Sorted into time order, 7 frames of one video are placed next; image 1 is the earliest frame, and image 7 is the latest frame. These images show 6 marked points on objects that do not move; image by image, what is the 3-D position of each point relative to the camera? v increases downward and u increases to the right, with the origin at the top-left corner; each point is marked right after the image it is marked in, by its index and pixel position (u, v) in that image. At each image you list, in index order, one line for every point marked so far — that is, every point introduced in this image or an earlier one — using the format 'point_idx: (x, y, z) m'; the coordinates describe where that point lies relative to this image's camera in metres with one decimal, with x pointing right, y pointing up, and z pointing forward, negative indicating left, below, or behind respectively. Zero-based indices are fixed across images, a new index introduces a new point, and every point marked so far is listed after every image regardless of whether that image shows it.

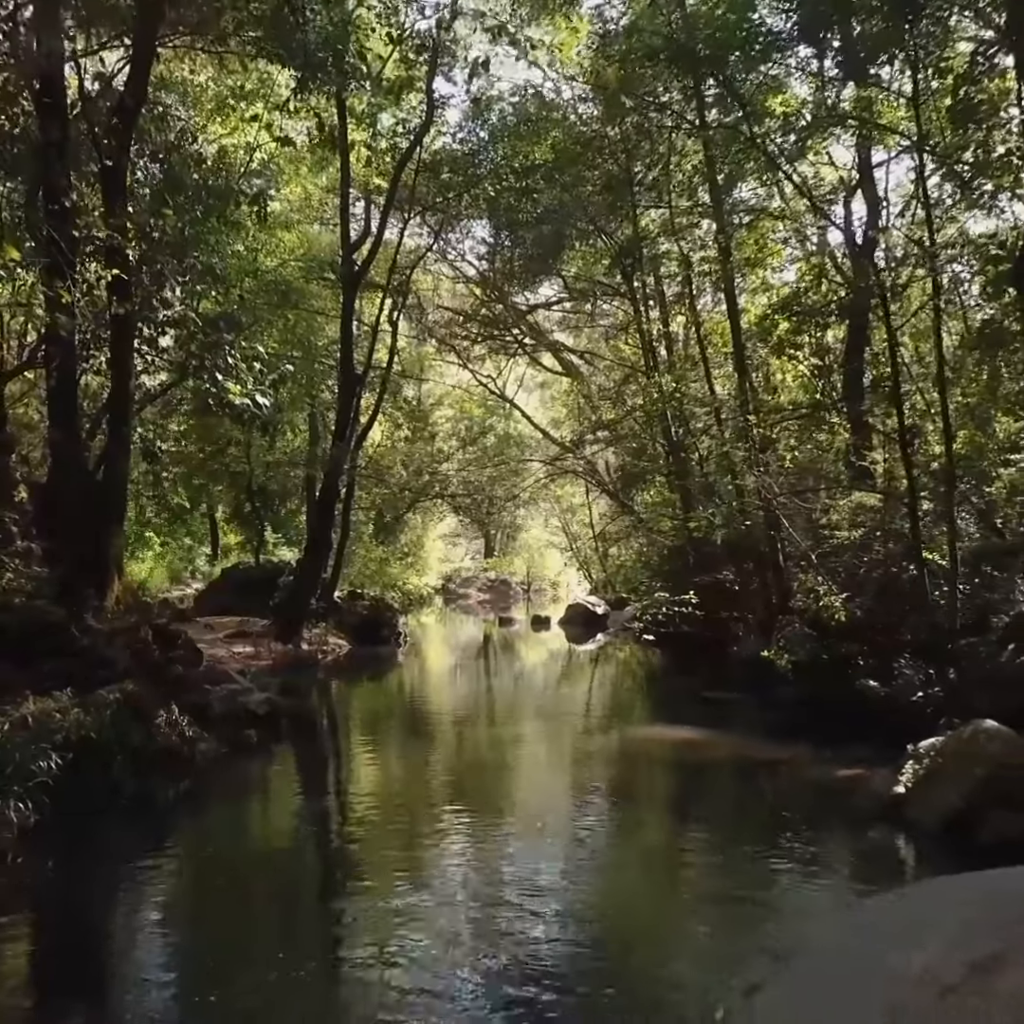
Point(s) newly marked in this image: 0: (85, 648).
0: (-4.0, -1.3, +10.3) m
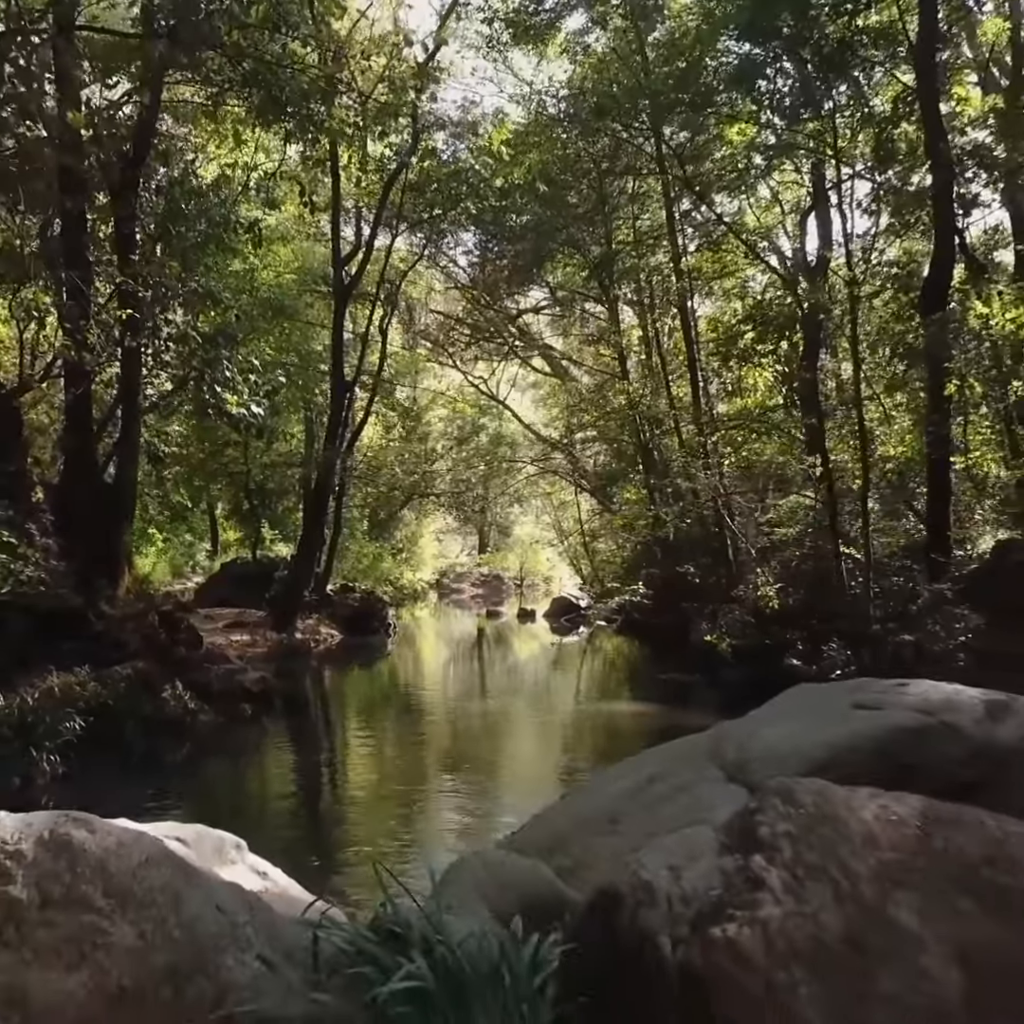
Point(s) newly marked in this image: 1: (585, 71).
0: (-4.4, -1.3, +11.7) m
1: (+1.4, +8.1, +19.8) m
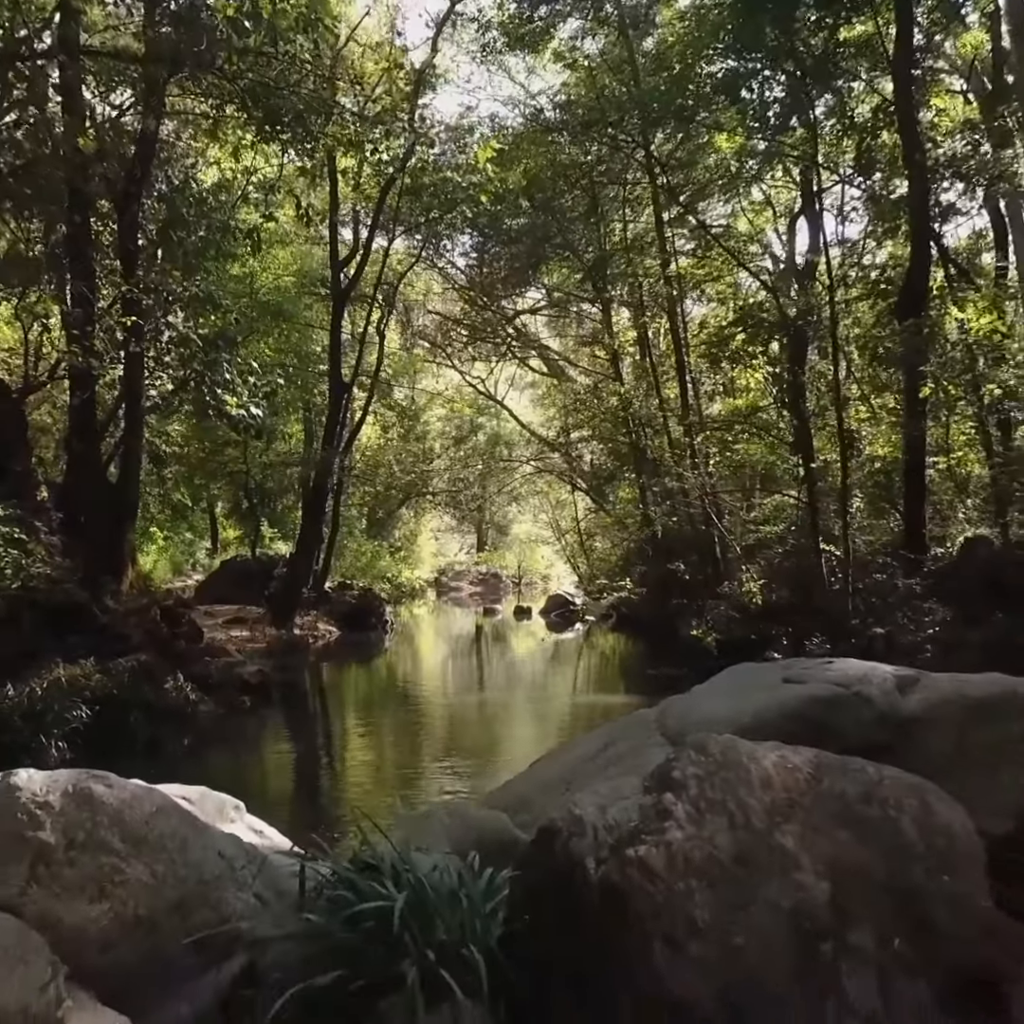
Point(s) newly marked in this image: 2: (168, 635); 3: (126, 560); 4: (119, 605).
0: (-4.5, -1.3, +12.1) m
1: (+1.3, +8.1, +20.2) m
2: (-4.1, -1.5, +13.0) m
3: (-5.1, -0.6, +14.3) m
4: (-4.7, -1.1, +13.1) m
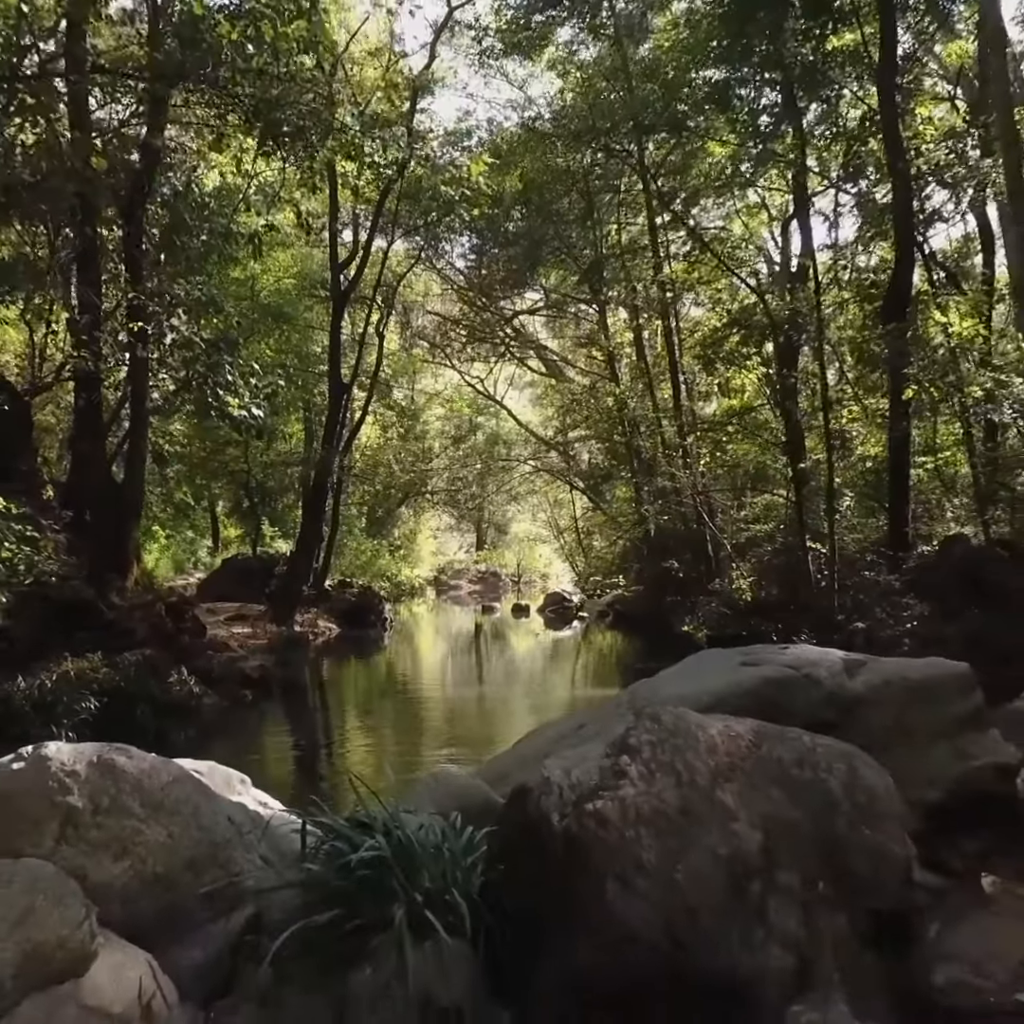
0: (-4.6, -1.2, +12.4) m
1: (+1.2, +8.1, +20.6) m
2: (-4.1, -1.5, +13.3) m
3: (-5.1, -0.6, +14.6) m
4: (-4.8, -1.1, +13.4) m
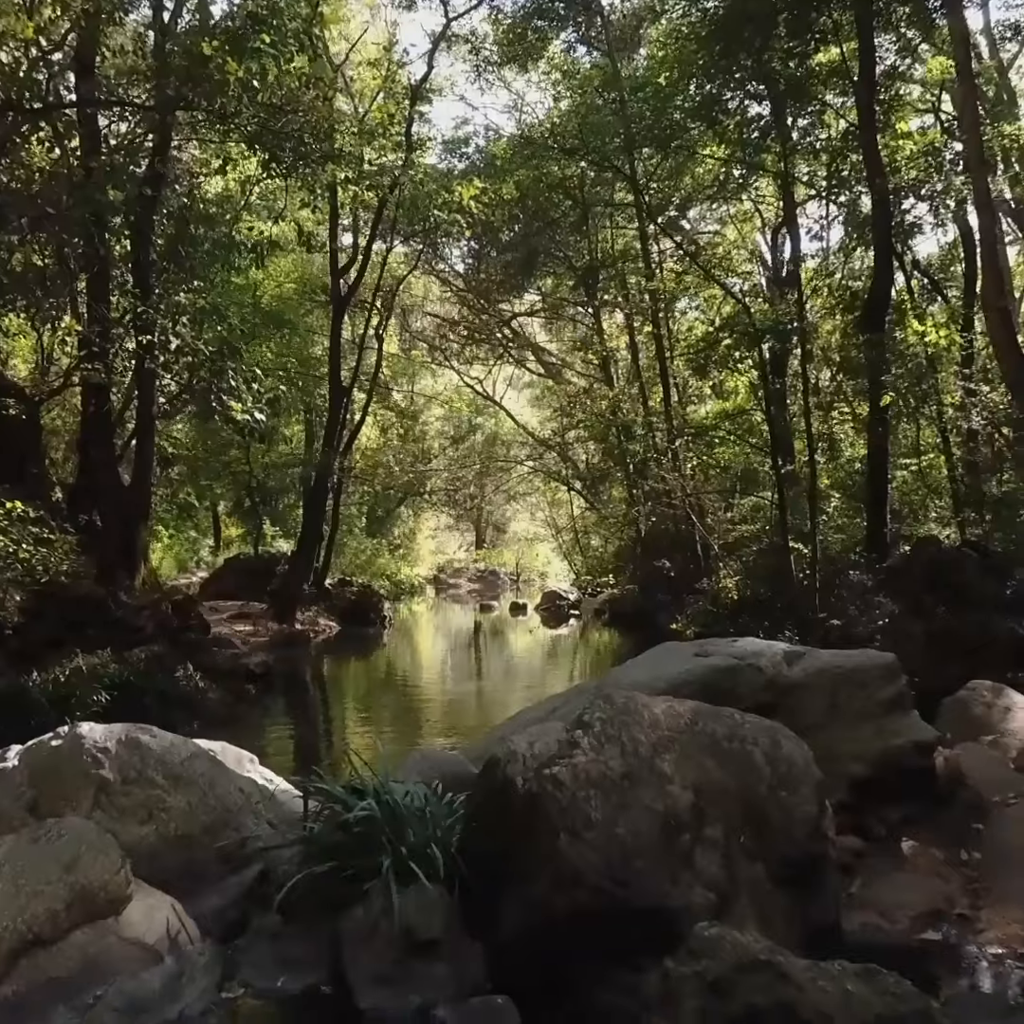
0: (-4.6, -1.3, +12.9) m
1: (+1.2, +8.1, +21.1) m
2: (-4.2, -1.5, +13.8) m
3: (-5.2, -0.6, +15.1) m
4: (-4.9, -1.1, +13.9) m
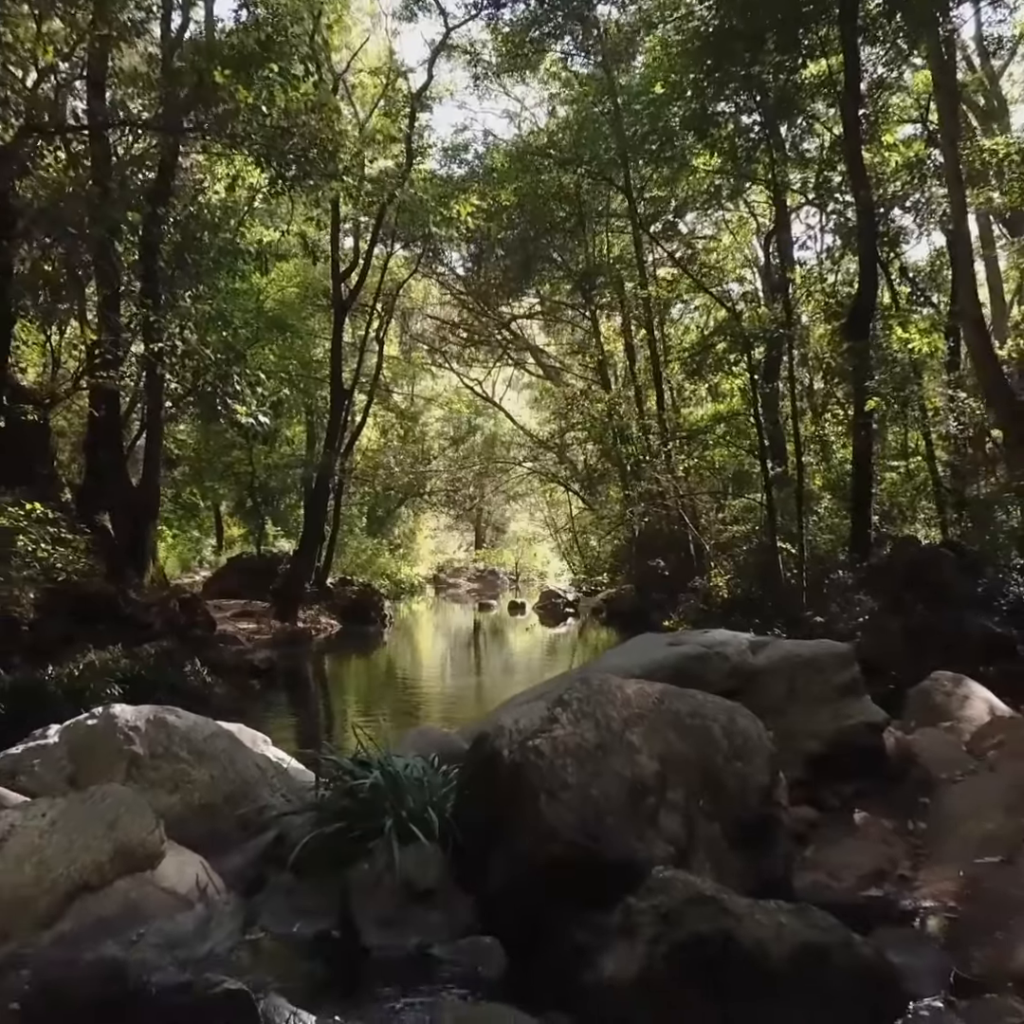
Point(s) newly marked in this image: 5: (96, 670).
0: (-4.7, -1.3, +13.4) m
1: (+1.1, +8.1, +21.5) m
2: (-4.3, -1.5, +14.2) m
3: (-5.2, -0.6, +15.6) m
4: (-4.9, -1.1, +14.4) m
5: (-4.3, -1.6, +11.3) m
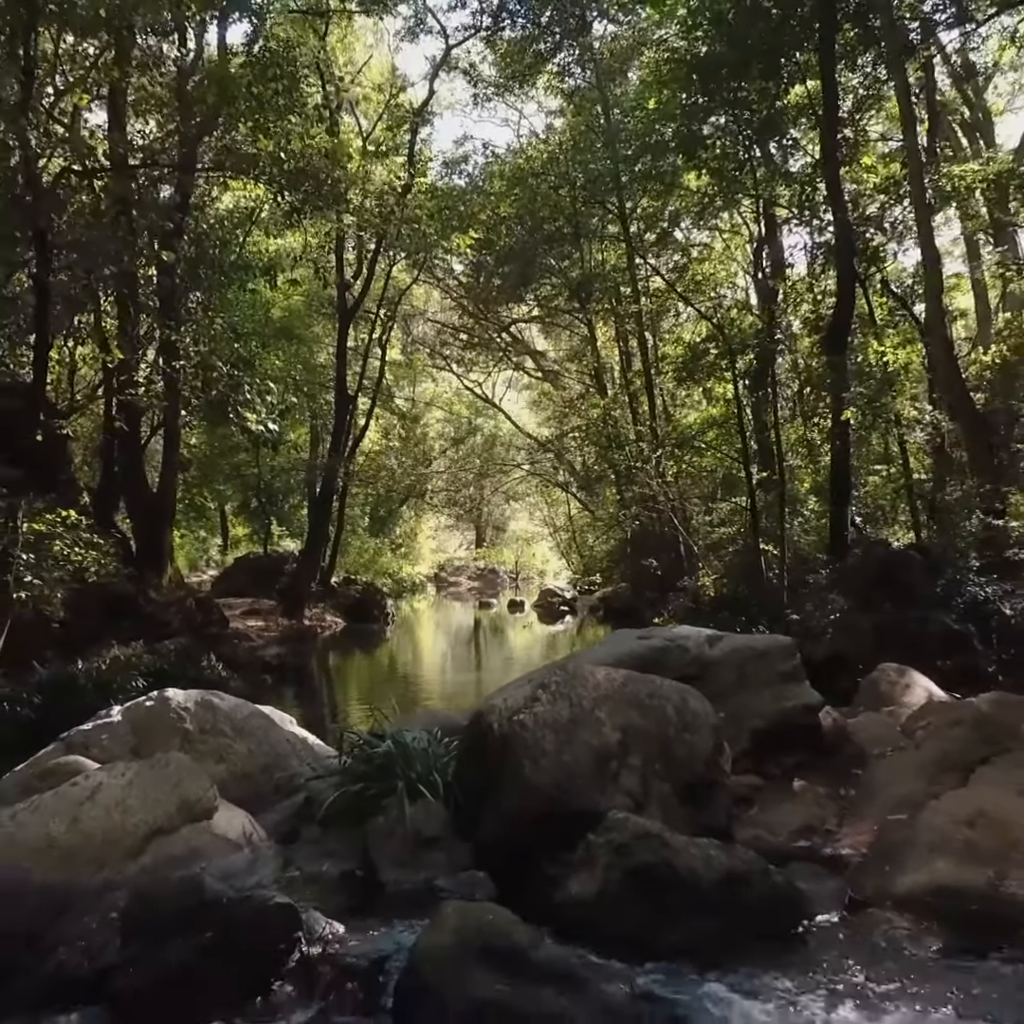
0: (-4.7, -1.3, +14.2) m
1: (+1.1, +8.1, +22.3) m
2: (-4.3, -1.5, +15.1) m
3: (-5.3, -0.7, +16.4) m
4: (-4.9, -1.2, +15.2) m
5: (-4.4, -1.7, +12.1) m
